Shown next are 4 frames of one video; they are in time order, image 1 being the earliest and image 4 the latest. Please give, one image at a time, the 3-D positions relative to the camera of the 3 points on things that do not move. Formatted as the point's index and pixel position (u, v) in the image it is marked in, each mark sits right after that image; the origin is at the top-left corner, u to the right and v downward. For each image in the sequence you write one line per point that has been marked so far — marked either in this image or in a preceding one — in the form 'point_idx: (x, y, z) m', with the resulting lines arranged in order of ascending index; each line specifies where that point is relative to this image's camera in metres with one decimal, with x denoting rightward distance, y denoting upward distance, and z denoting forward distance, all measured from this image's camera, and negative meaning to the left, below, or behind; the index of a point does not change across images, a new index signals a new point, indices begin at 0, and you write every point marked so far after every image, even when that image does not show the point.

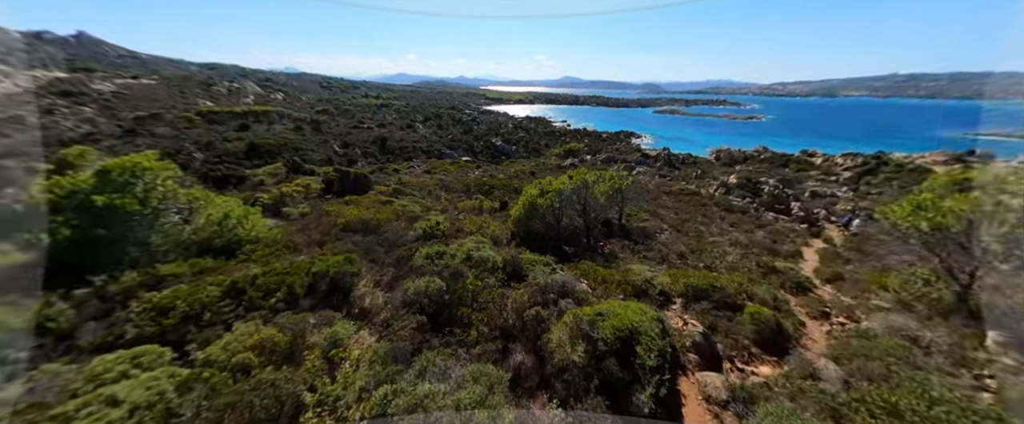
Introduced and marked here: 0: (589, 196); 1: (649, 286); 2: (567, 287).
0: (+4.6, +1.1, +17.6) m
1: (+4.9, -2.8, +10.7) m
2: (+1.7, -2.5, +9.5) m
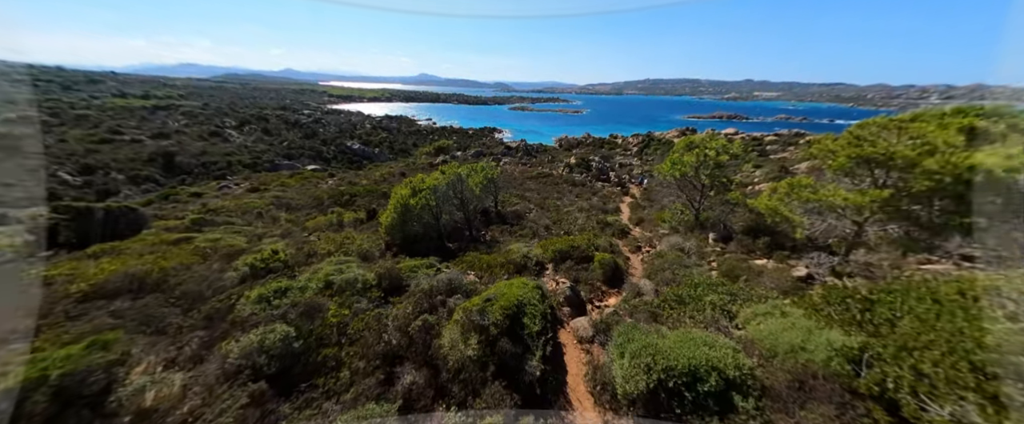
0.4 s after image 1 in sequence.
0: (-3.2, +1.5, +18.0) m
1: (+0.5, -2.1, +11.9) m
2: (-2.0, -2.4, +9.6) m
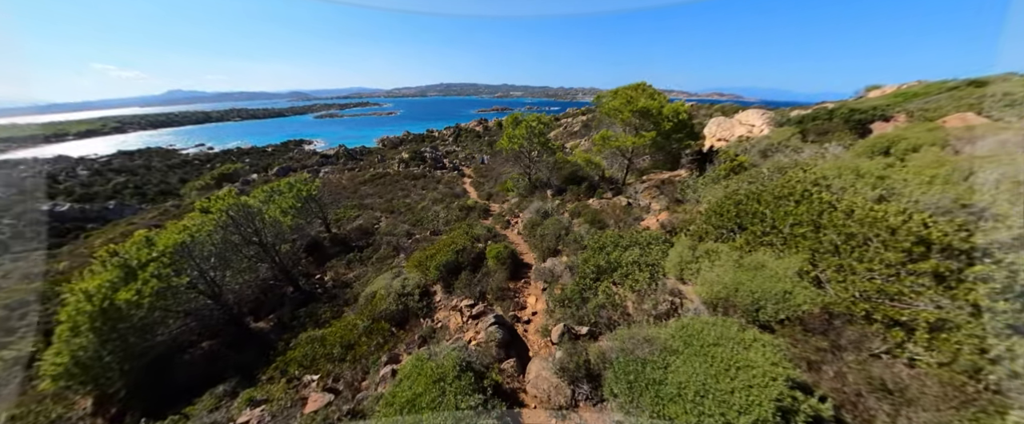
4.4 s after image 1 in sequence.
0: (-10.2, -0.4, +11.6) m
1: (-3.1, -2.6, +8.5) m
2: (-3.9, -3.4, +5.3) m
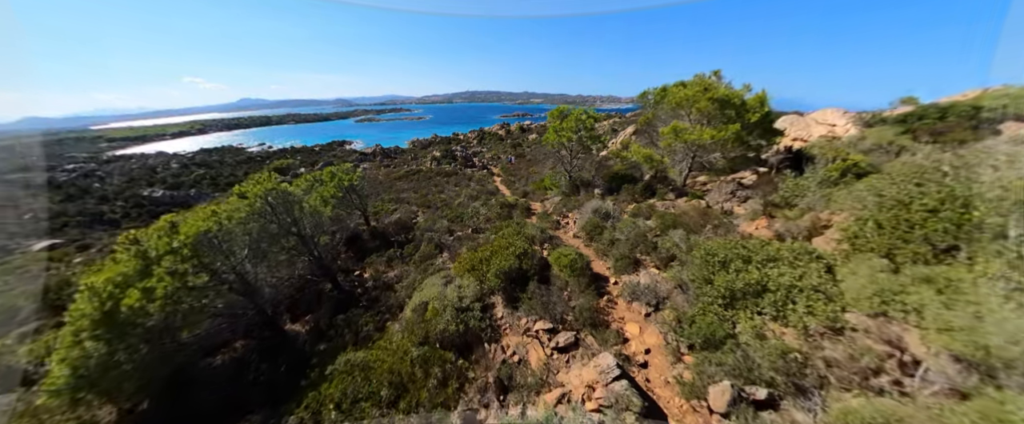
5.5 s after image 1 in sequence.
0: (-7.8, 0.0, +10.3) m
1: (-1.1, -2.5, +6.8) m
2: (-2.1, -3.2, +3.6) m
